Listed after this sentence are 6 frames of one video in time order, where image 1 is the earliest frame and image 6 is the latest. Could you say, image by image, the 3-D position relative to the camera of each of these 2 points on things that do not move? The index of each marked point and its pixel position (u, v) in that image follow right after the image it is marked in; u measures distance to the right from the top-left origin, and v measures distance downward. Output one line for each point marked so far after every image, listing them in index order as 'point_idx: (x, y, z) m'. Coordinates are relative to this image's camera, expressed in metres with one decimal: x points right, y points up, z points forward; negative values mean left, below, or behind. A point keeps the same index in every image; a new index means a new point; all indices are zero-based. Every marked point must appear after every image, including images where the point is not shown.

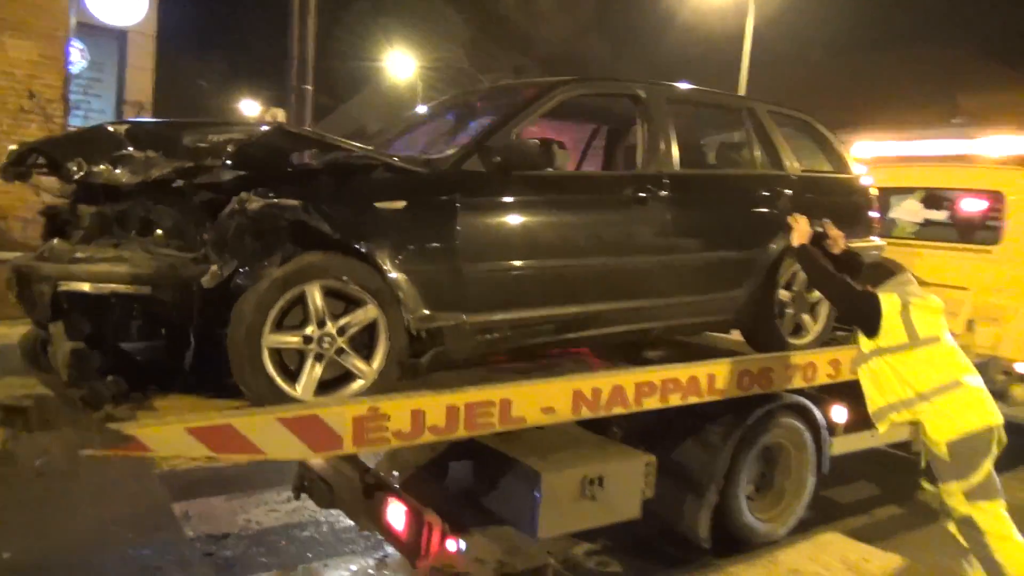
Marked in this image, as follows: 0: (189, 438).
0: (-1.1, -0.5, +2.8) m
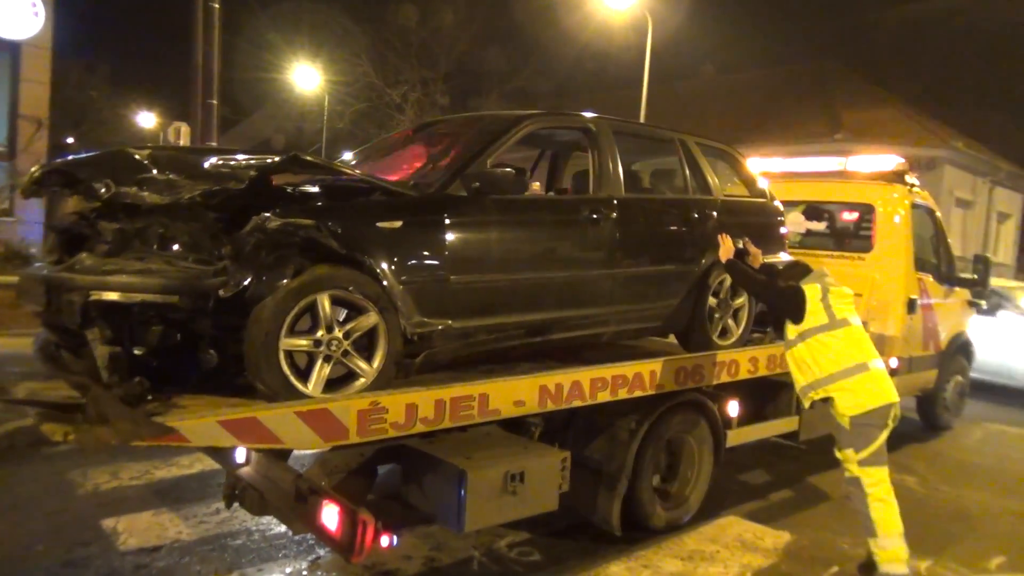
0: (-1.1, -0.5, +3.1) m
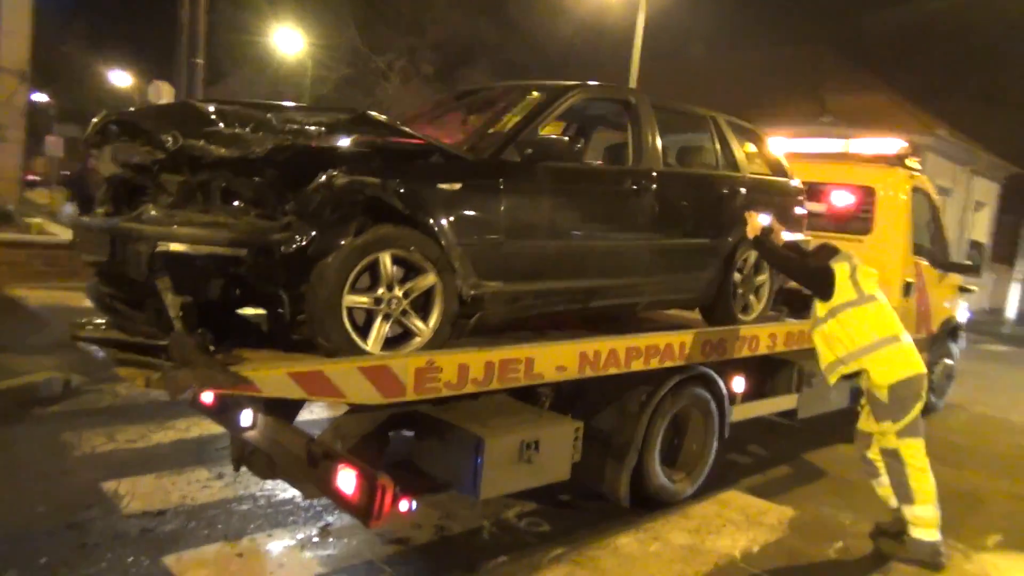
0: (-0.8, -0.4, +3.1) m
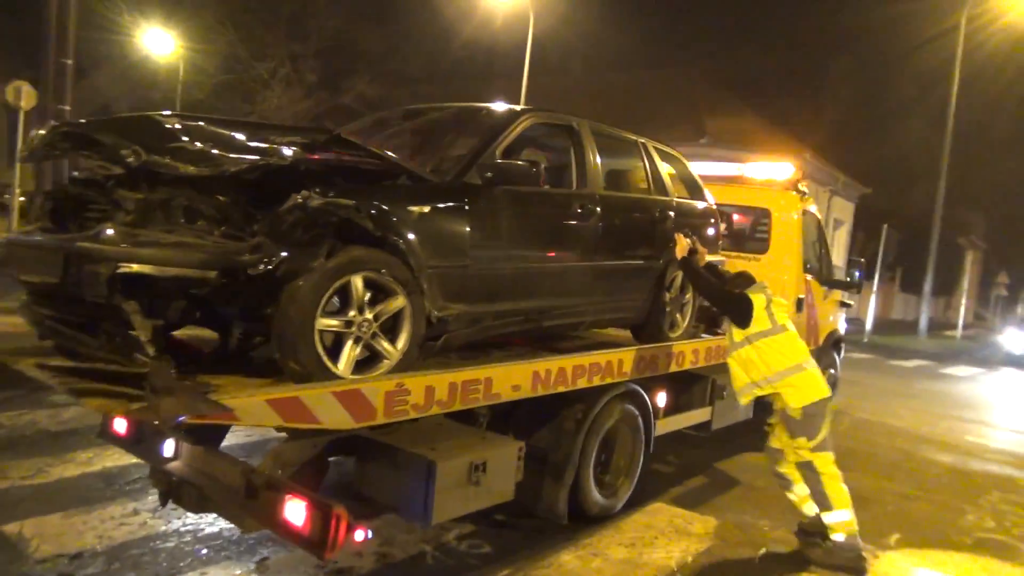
0: (-0.9, -0.4, +3.1) m
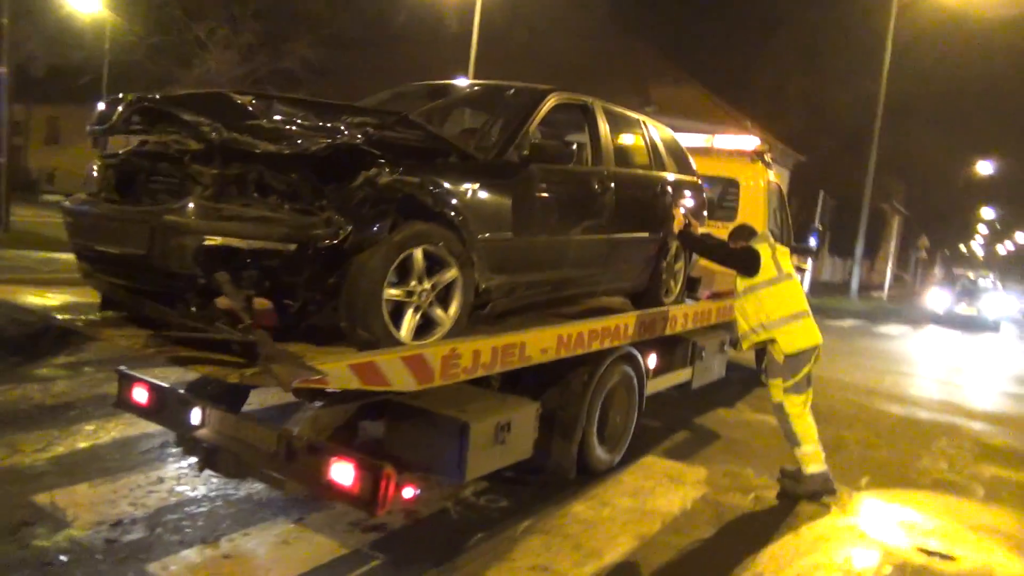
0: (-0.7, -0.3, +3.3) m
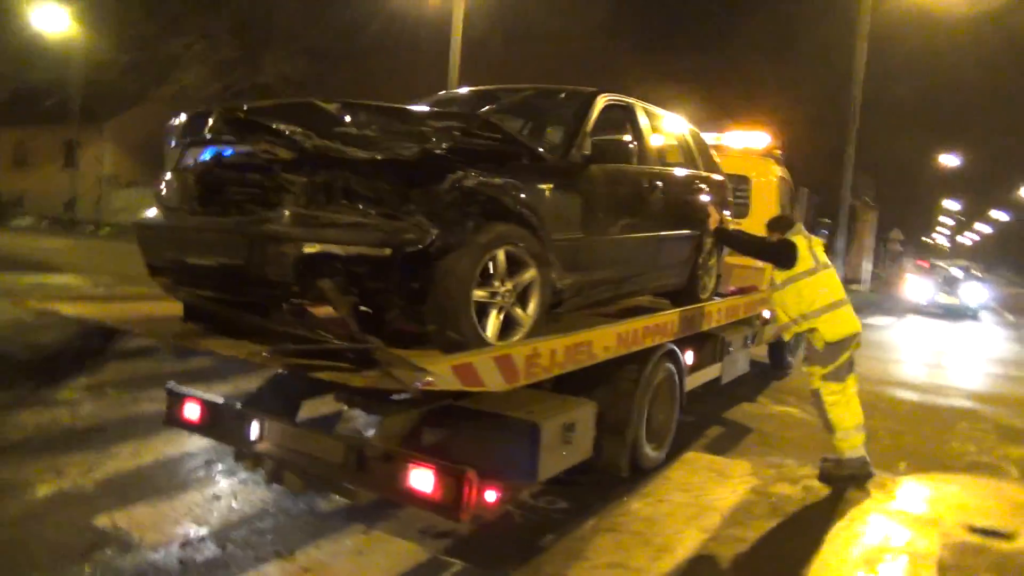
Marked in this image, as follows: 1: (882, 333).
0: (-0.2, -0.4, +3.3) m
1: (+8.0, -1.0, +17.7) m
